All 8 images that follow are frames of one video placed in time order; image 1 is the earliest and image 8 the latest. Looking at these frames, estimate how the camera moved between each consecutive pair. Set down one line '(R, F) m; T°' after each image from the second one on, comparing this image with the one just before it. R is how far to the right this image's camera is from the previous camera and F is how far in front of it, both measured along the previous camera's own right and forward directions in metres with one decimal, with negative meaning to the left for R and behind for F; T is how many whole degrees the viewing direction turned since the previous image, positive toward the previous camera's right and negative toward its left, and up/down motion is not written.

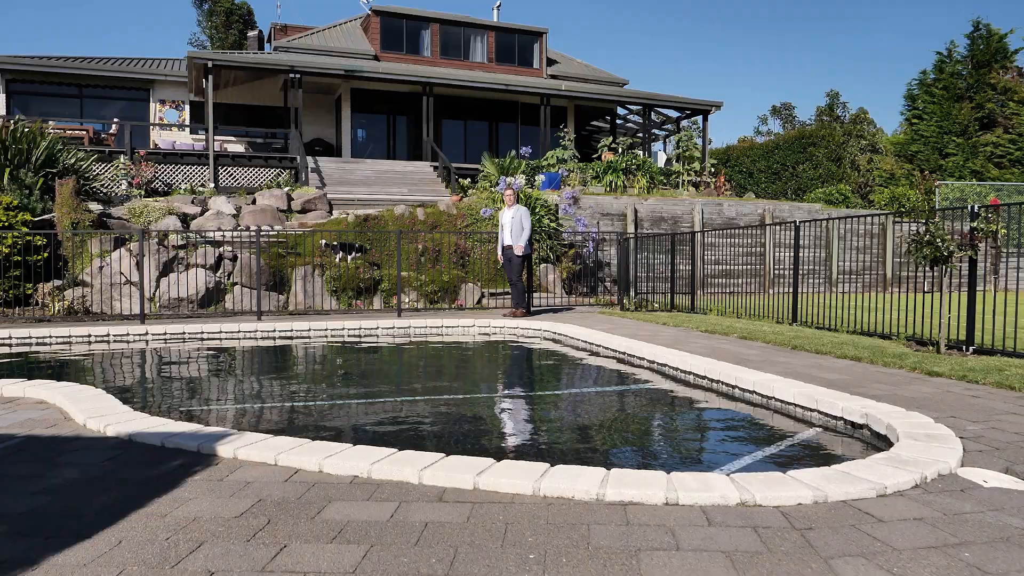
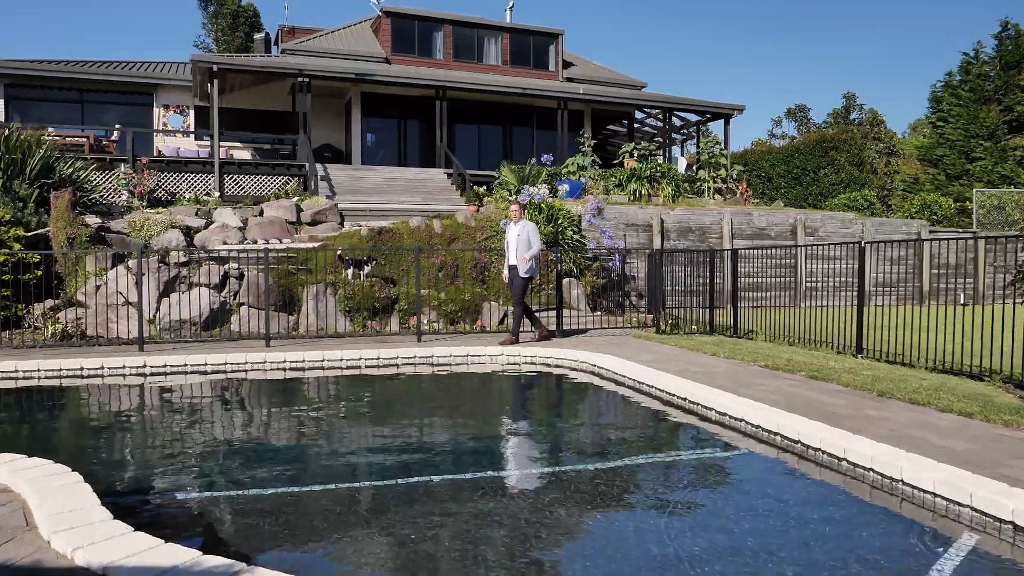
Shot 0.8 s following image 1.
(-0.3, +0.8) m; 0°
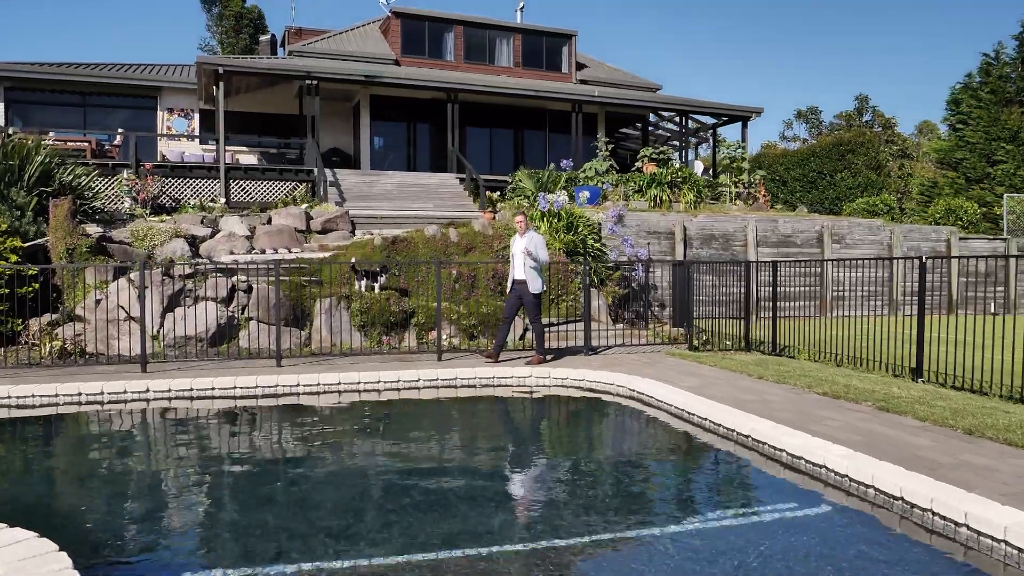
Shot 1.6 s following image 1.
(-0.3, +0.6) m; 0°
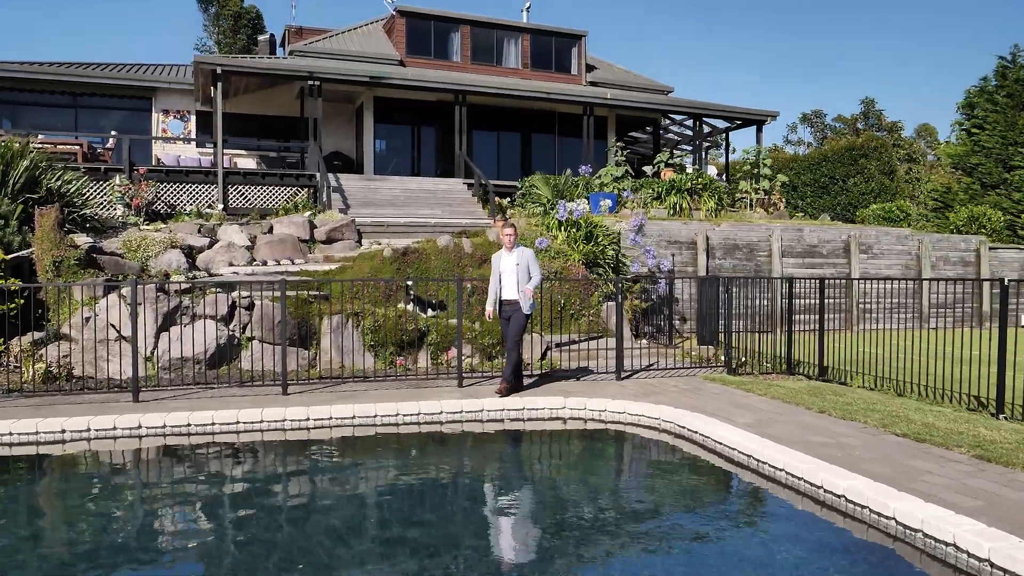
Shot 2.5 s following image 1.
(-0.3, +0.8) m; 0°
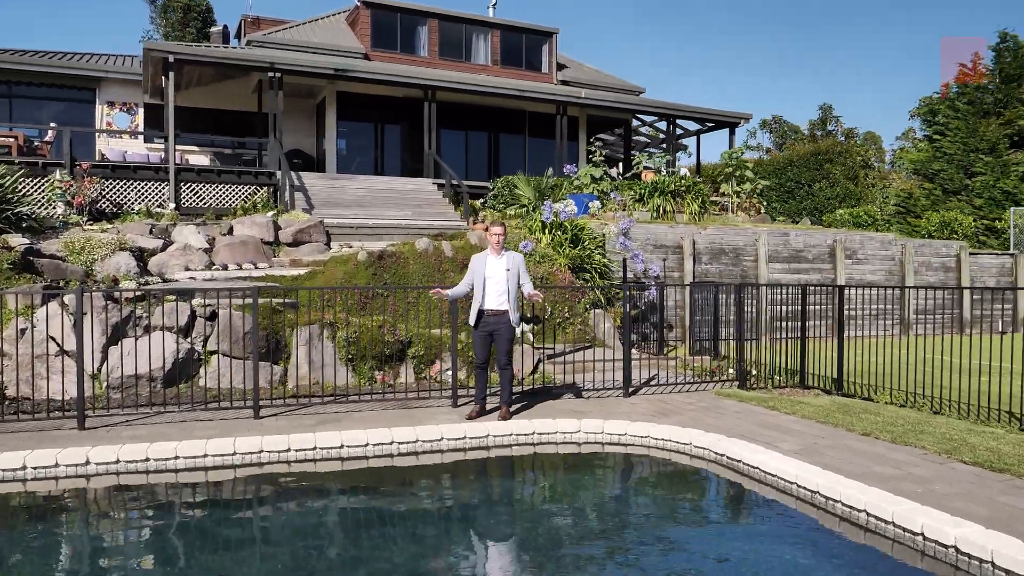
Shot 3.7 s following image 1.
(-0.5, +0.8) m; +4°
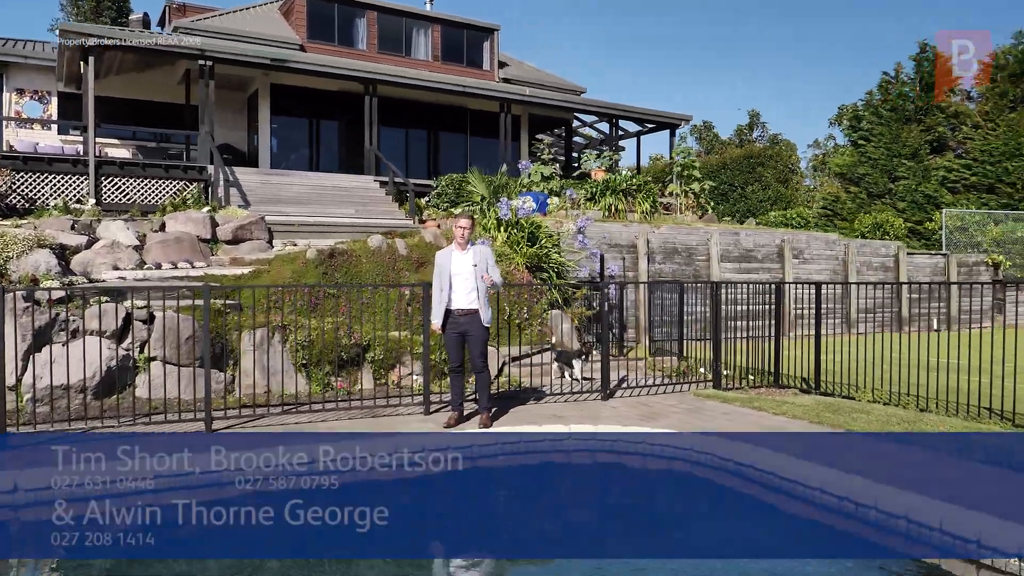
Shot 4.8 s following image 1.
(-0.5, +0.5) m; +6°
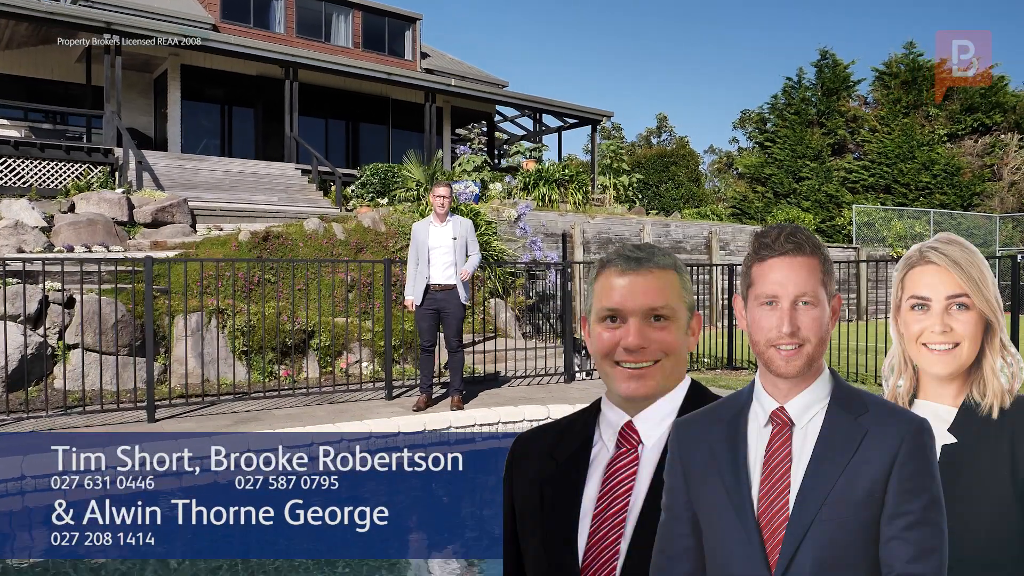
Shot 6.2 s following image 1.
(-0.5, +0.3) m; +7°
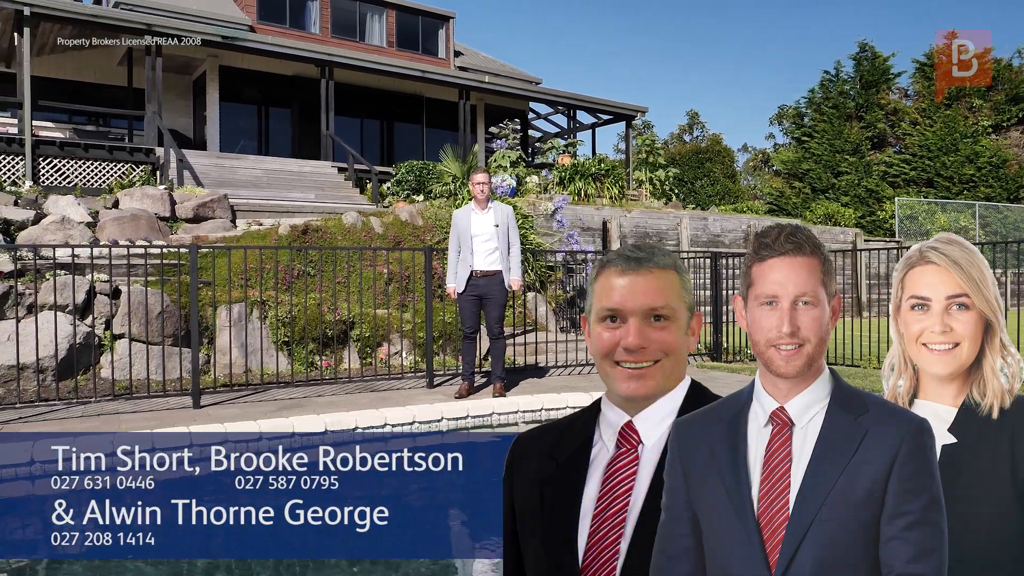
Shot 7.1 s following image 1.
(-0.1, +0.1) m; -2°
